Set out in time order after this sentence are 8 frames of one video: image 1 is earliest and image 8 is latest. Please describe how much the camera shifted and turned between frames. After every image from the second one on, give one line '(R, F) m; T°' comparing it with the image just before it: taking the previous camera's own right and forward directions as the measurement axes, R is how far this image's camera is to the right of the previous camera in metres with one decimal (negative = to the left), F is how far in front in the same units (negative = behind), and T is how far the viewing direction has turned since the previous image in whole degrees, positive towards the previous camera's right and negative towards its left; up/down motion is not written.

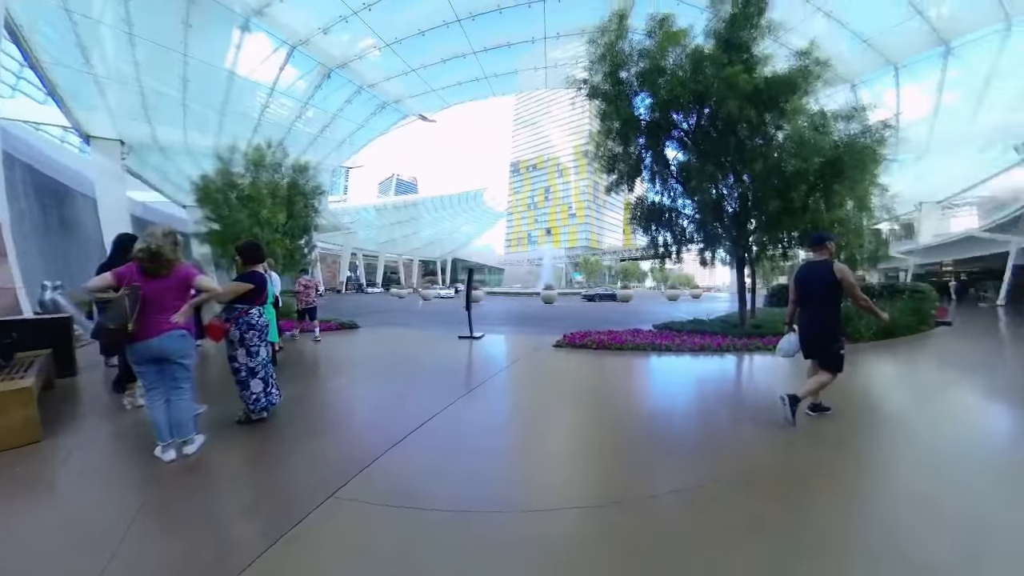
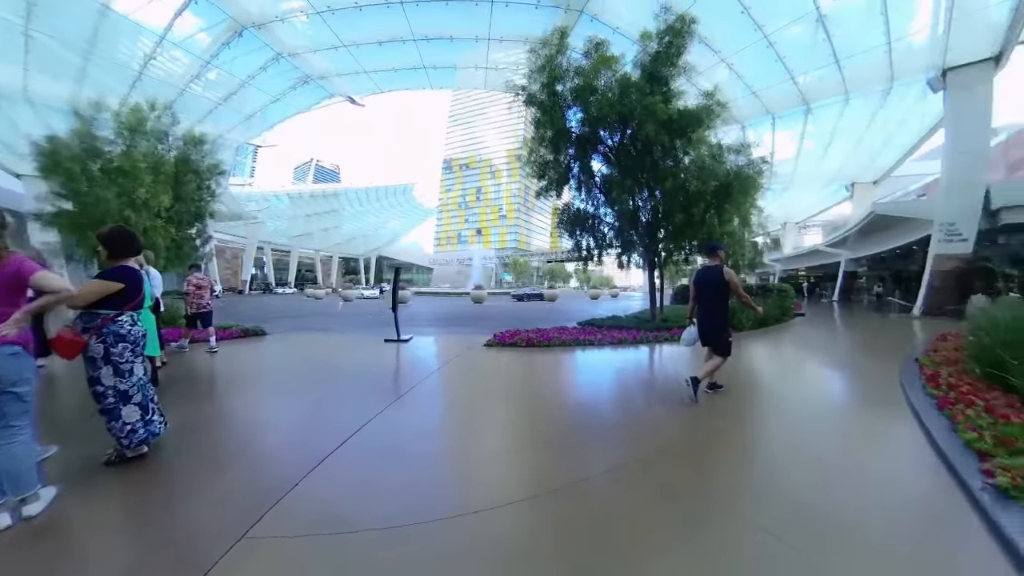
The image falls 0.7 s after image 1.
(-0.4, +0.1) m; +17°
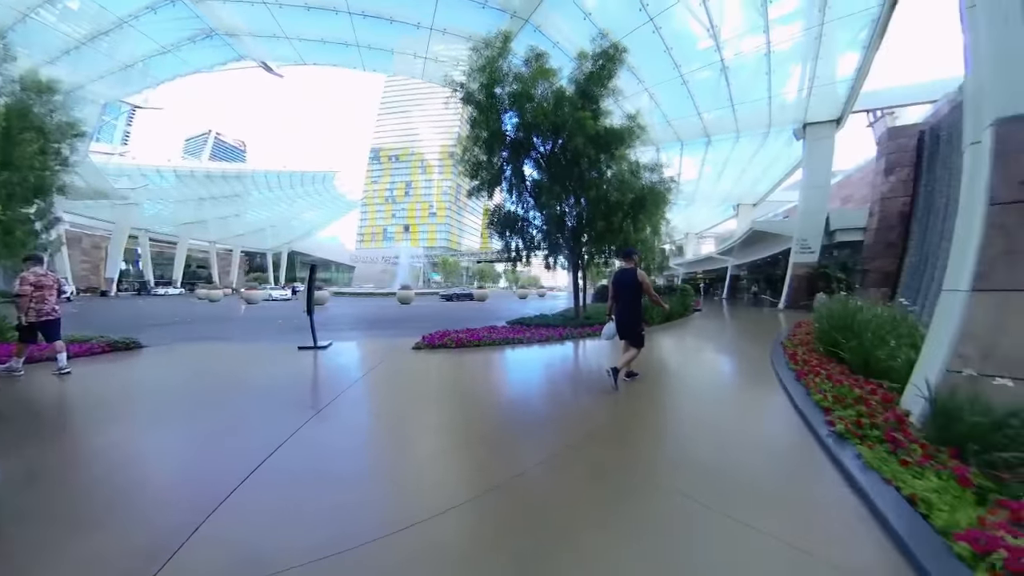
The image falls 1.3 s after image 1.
(-0.4, +0.1) m; +17°
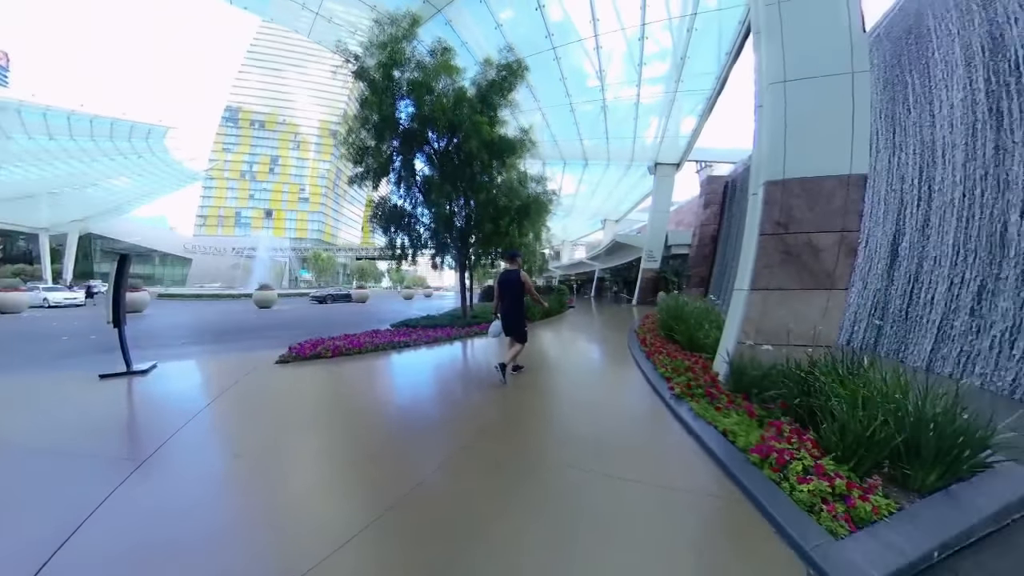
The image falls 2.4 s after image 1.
(-0.7, +0.2) m; +27°
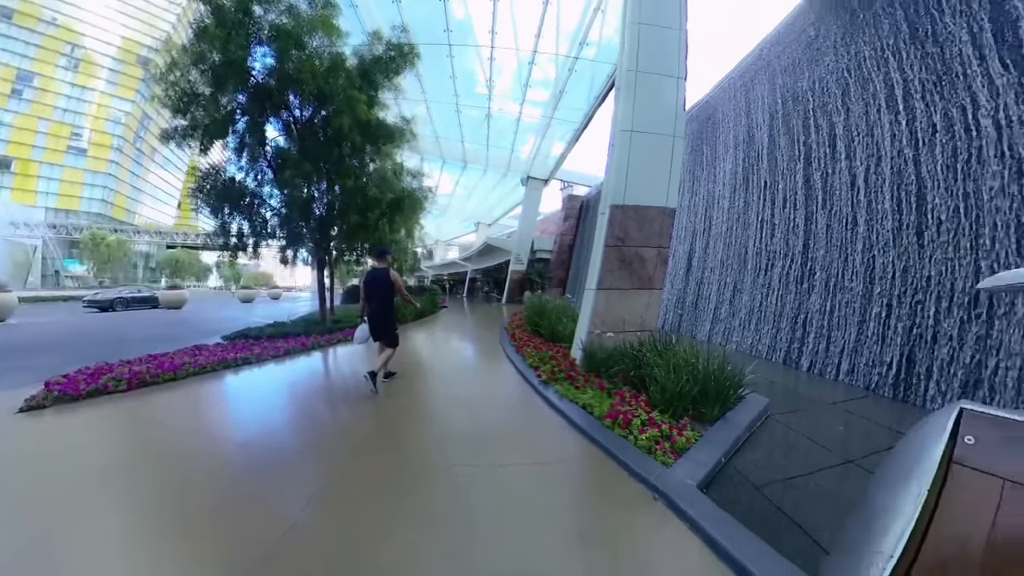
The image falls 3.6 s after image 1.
(-0.7, +0.2) m; +31°
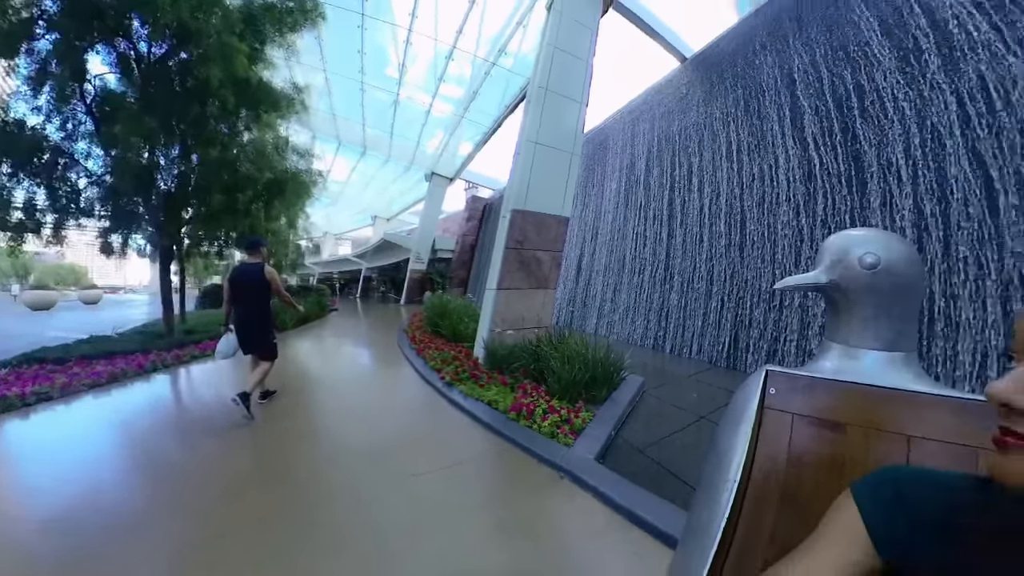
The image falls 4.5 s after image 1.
(-0.6, +0.1) m; +24°
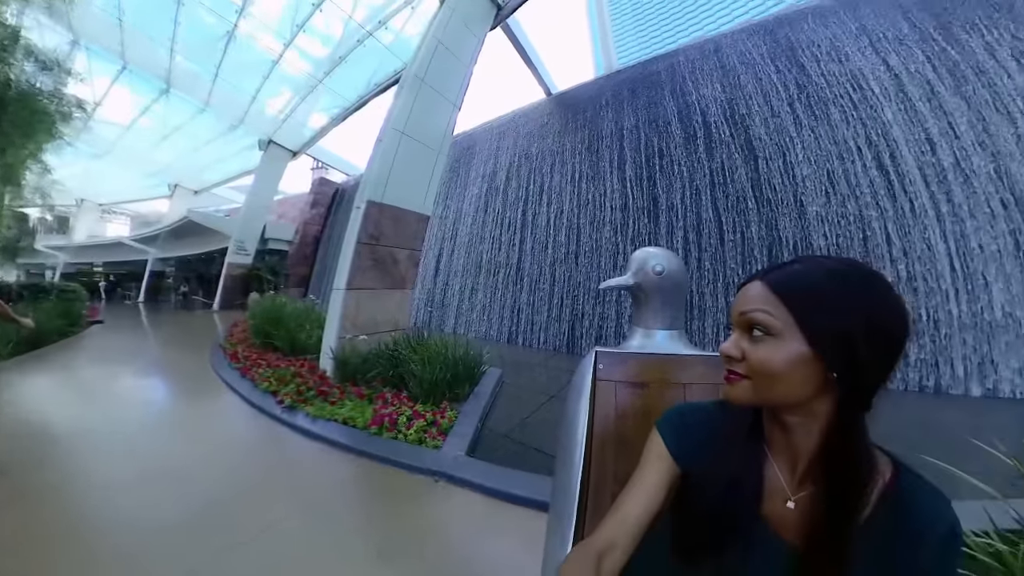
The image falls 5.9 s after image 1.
(-0.8, +0.3) m; +34°
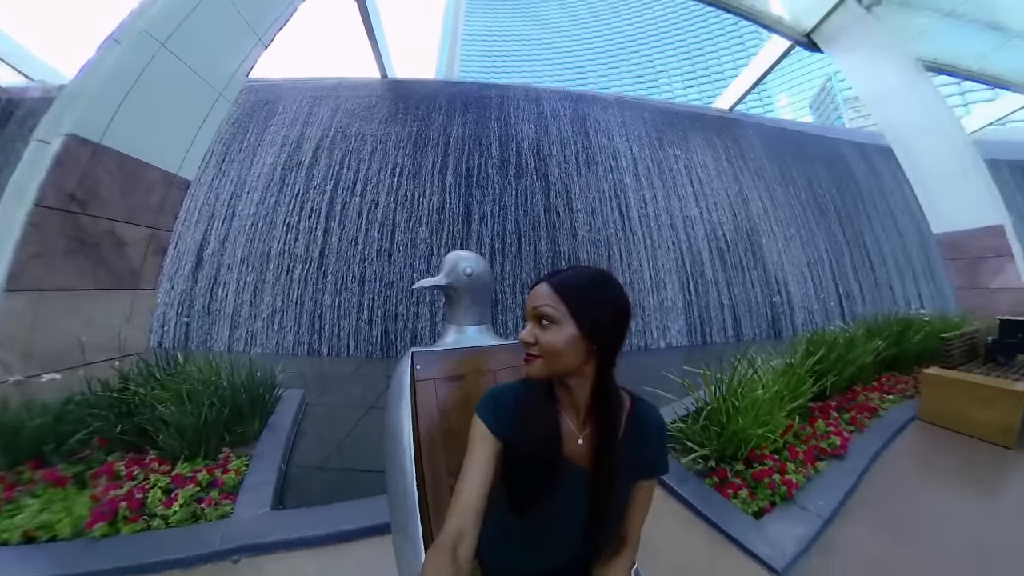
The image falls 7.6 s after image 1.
(-1.0, +0.4) m; +45°
